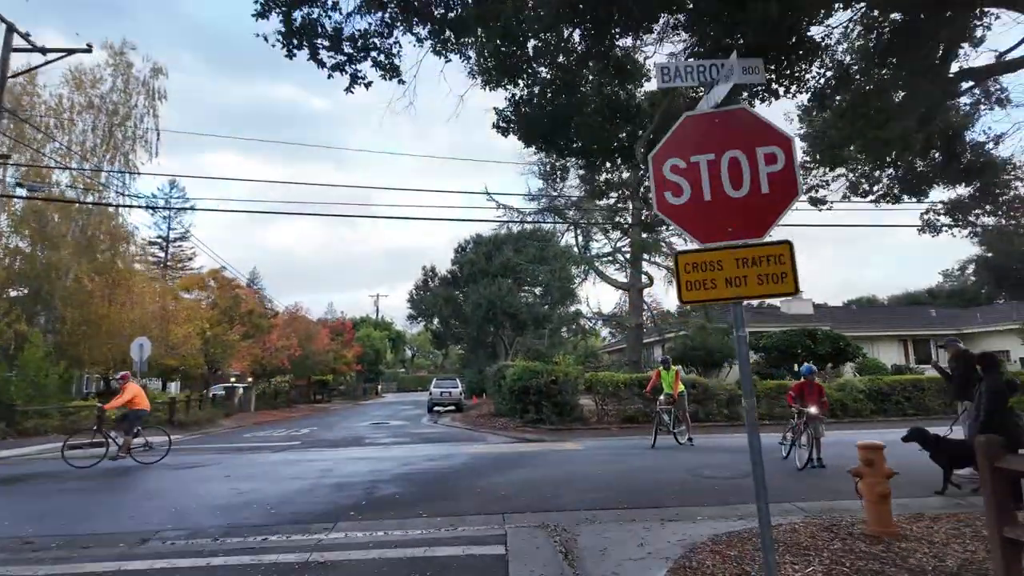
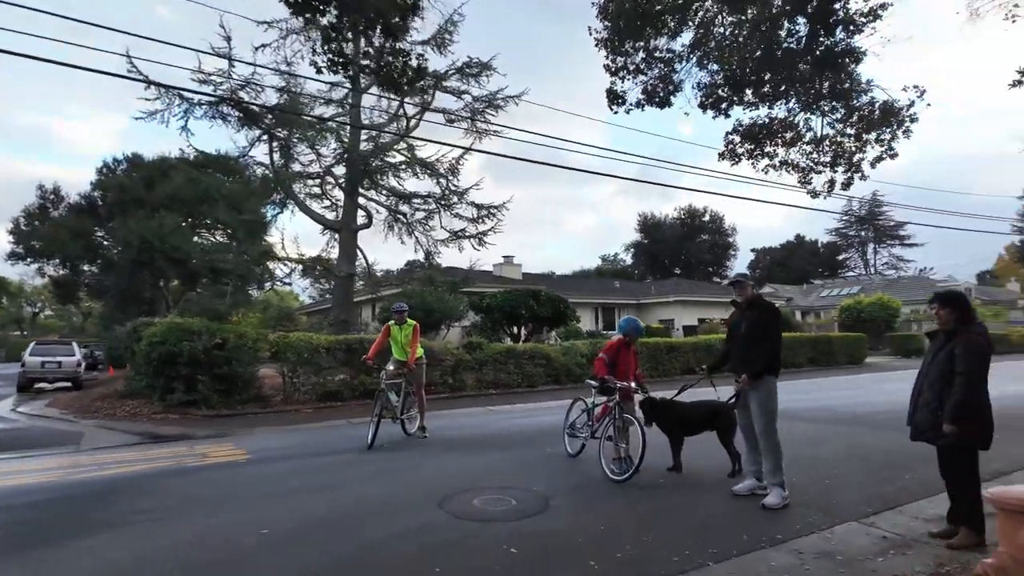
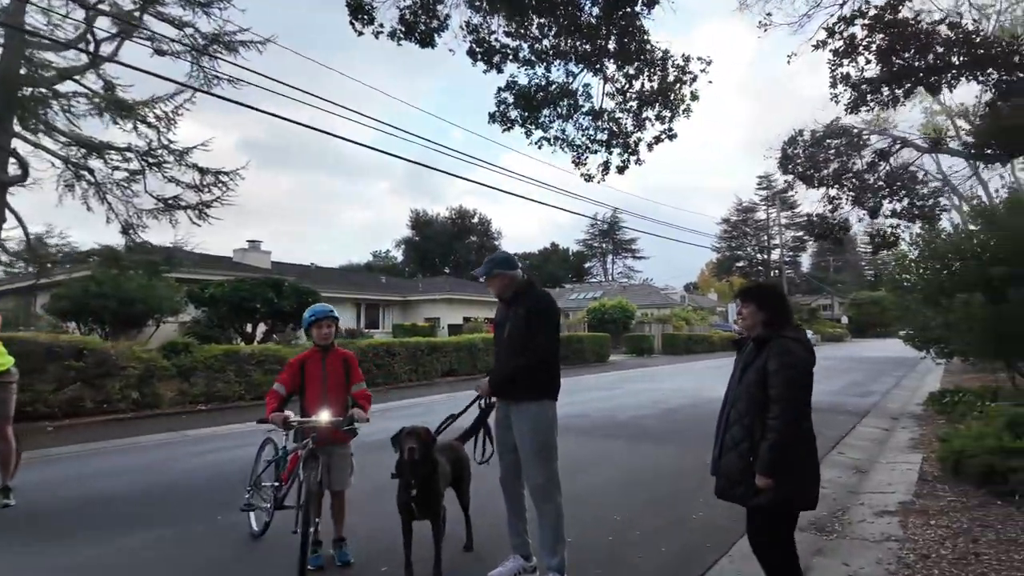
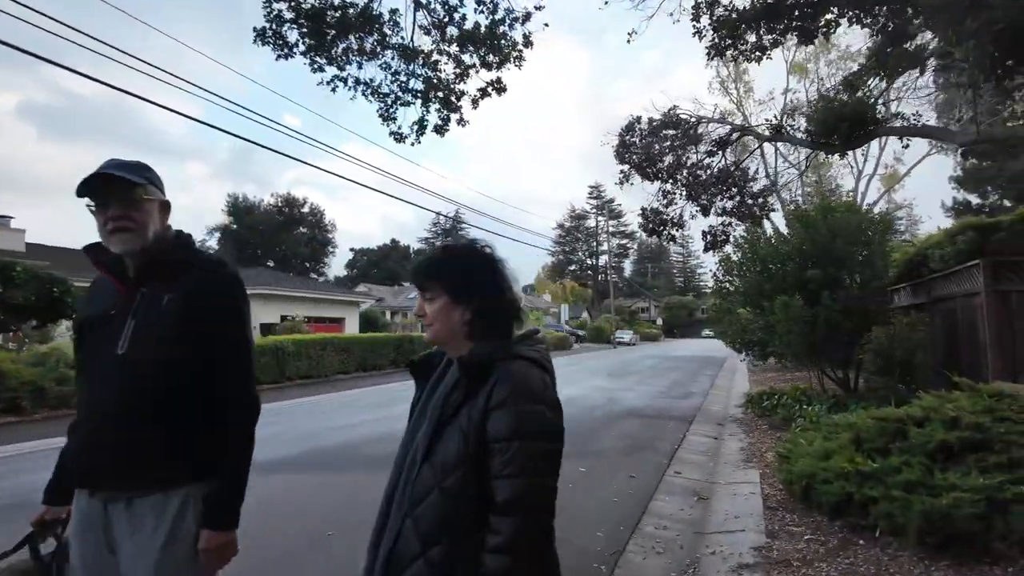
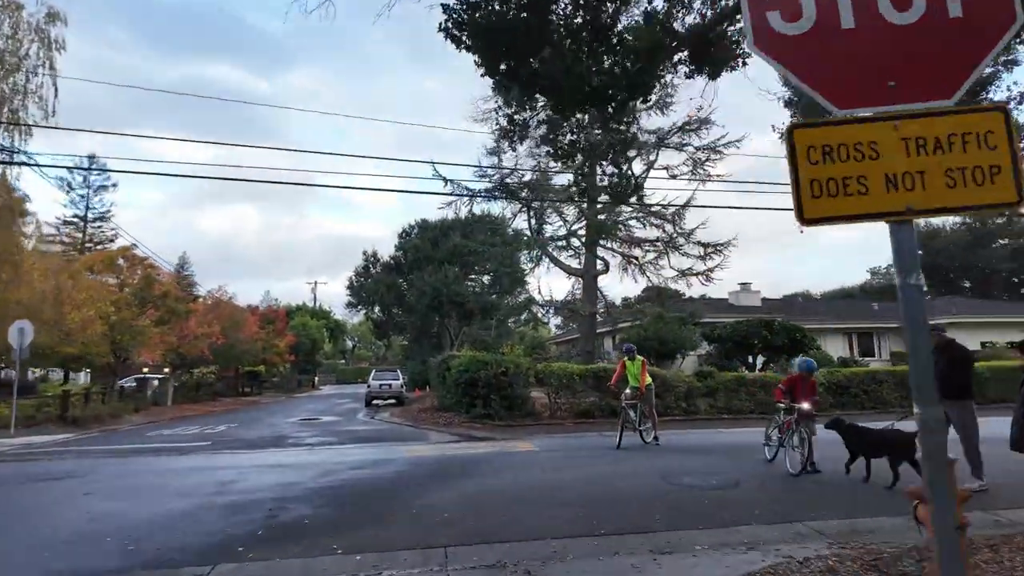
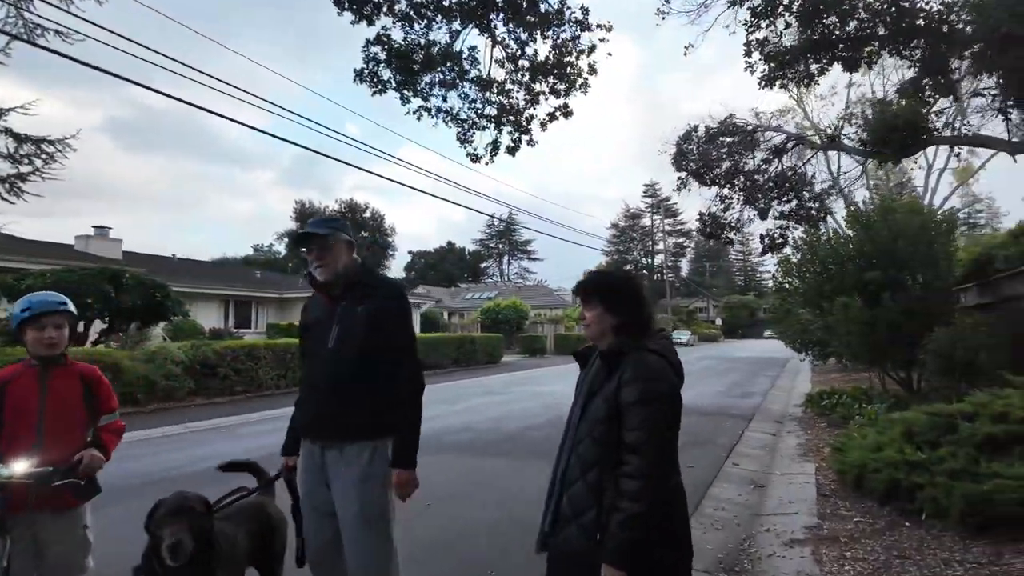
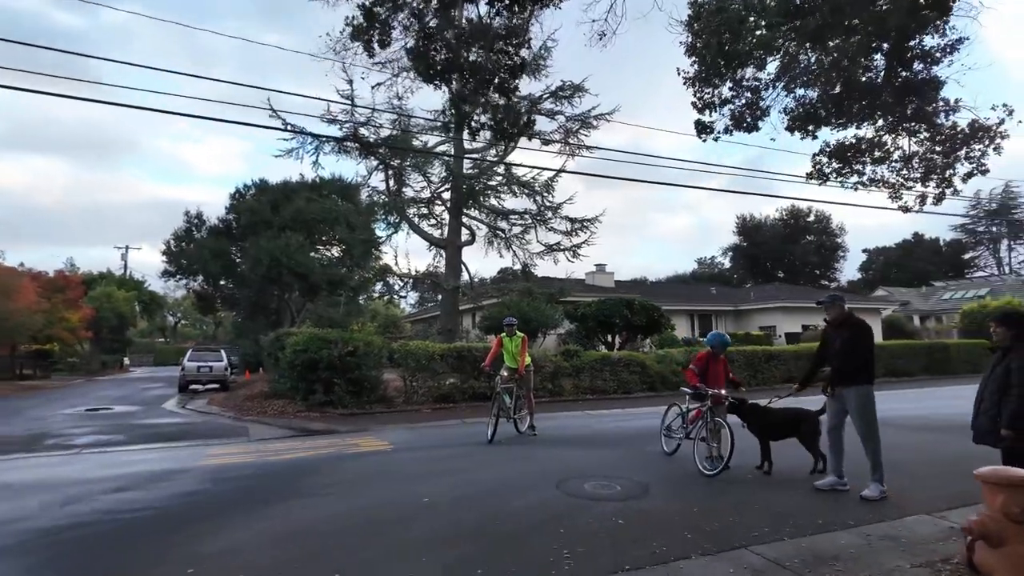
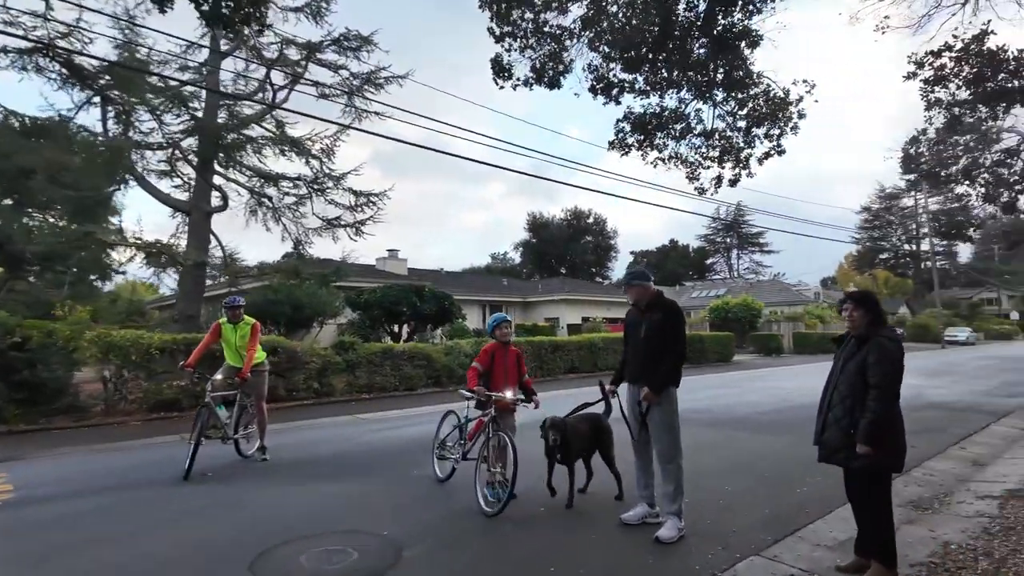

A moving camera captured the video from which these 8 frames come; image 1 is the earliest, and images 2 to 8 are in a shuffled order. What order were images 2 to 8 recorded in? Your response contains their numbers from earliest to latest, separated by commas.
5, 7, 2, 8, 3, 6, 4
